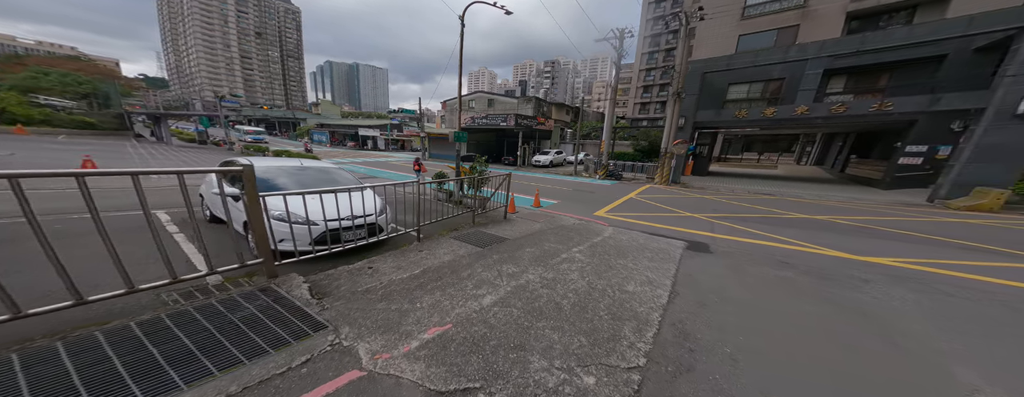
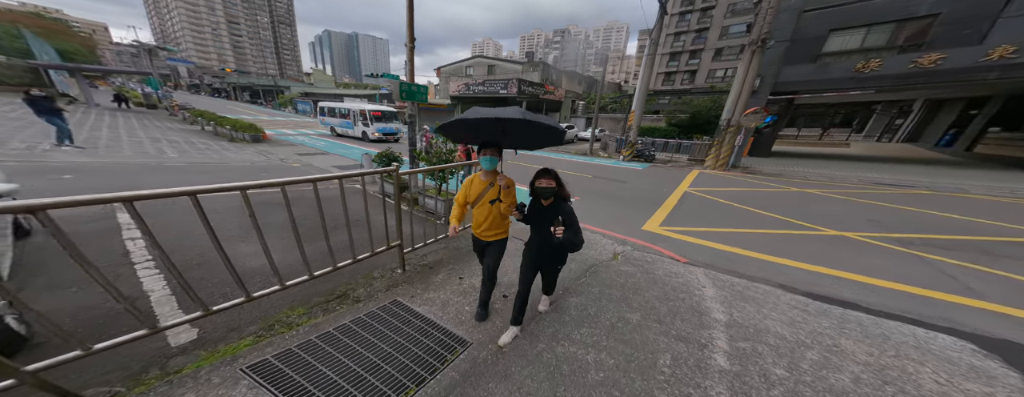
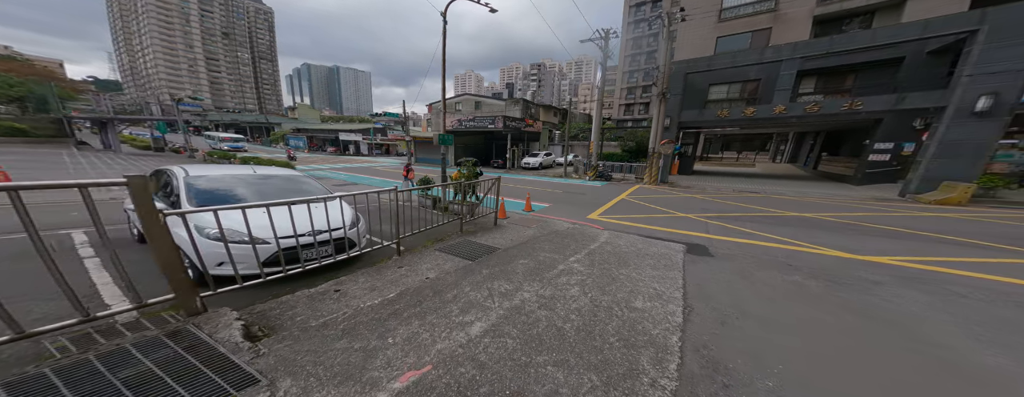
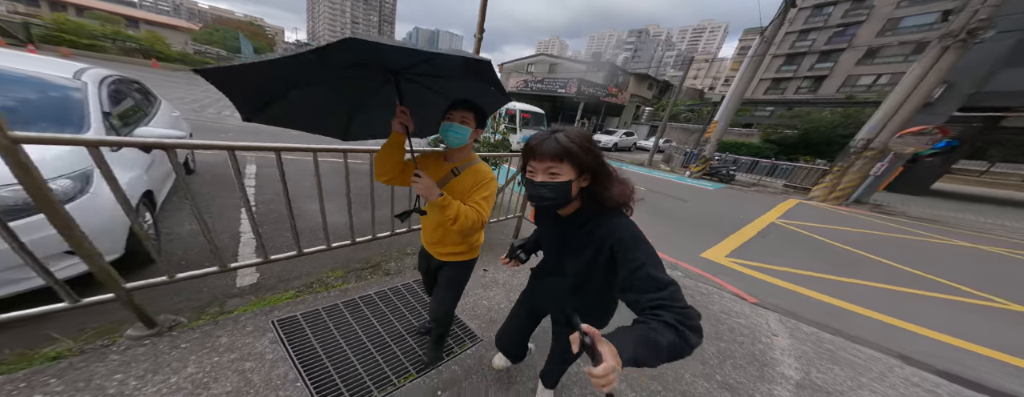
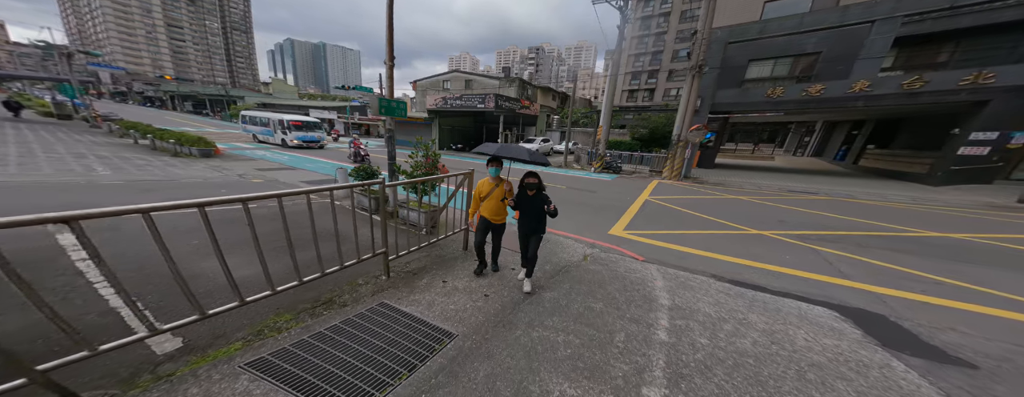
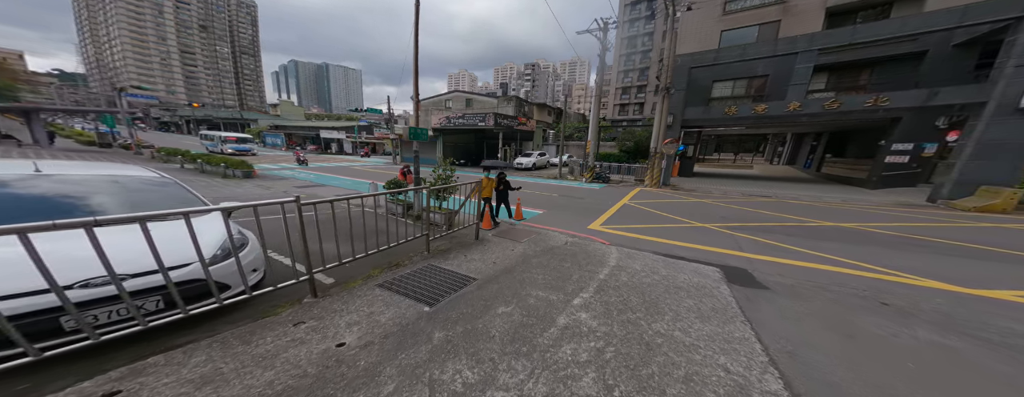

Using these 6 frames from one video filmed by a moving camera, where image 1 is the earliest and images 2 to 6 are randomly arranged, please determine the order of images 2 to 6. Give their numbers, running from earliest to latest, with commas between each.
3, 6, 5, 2, 4
